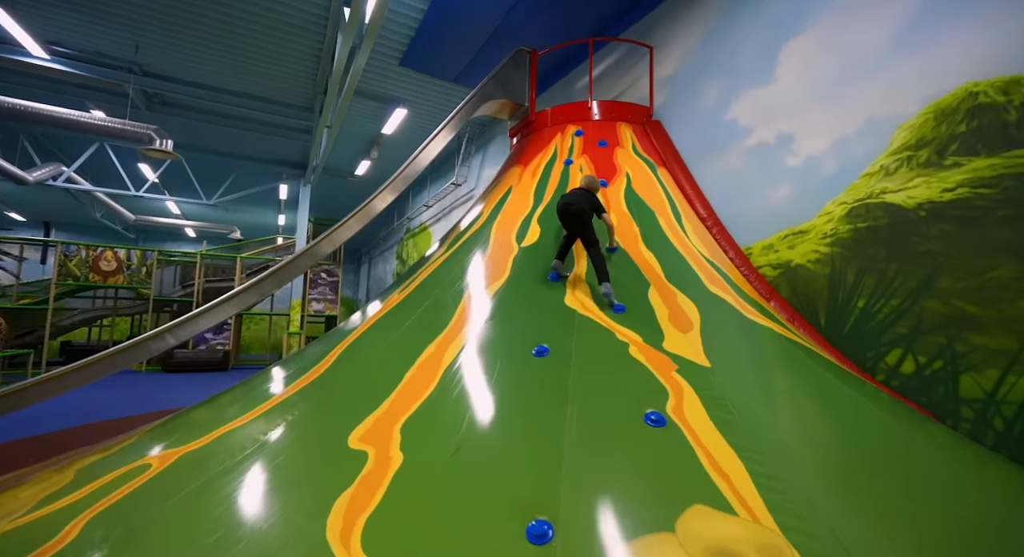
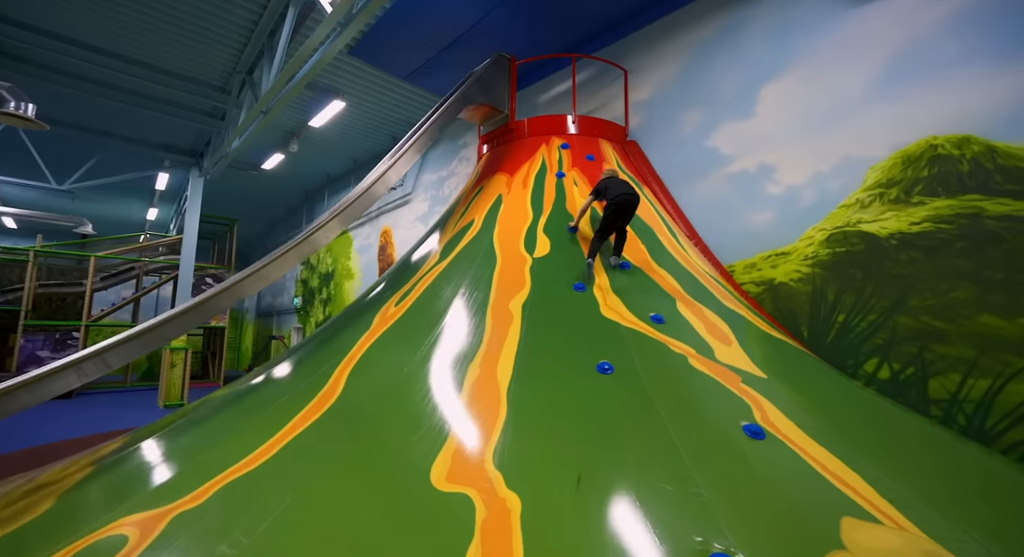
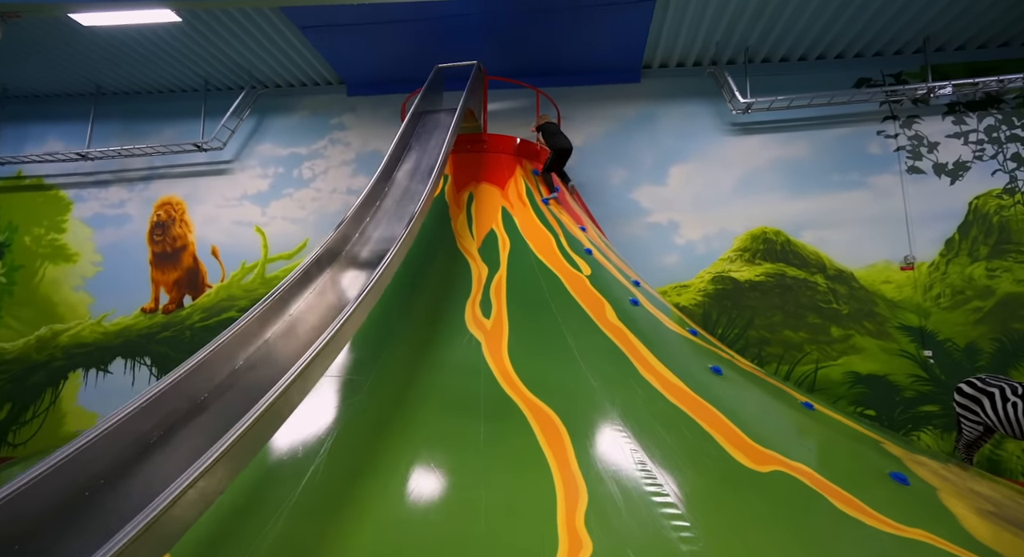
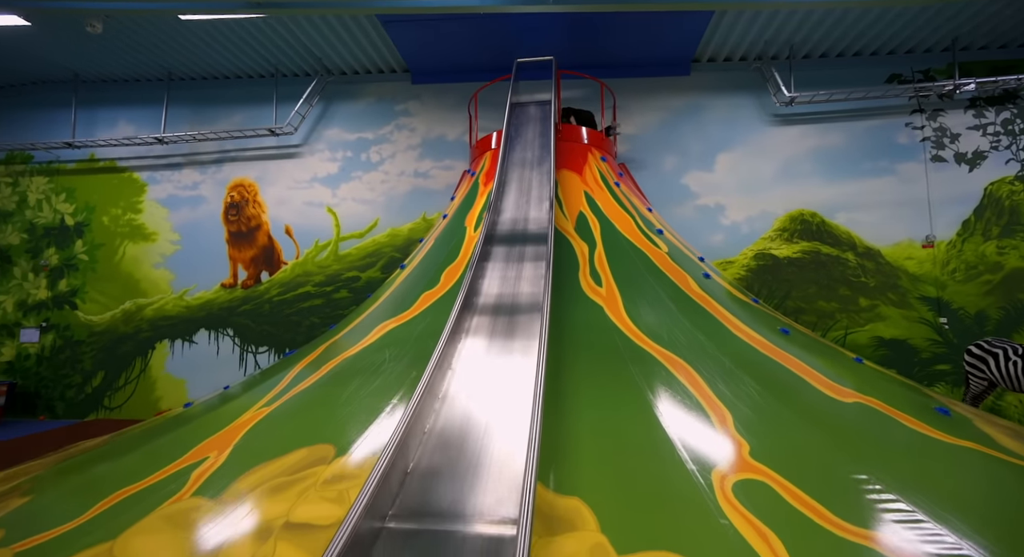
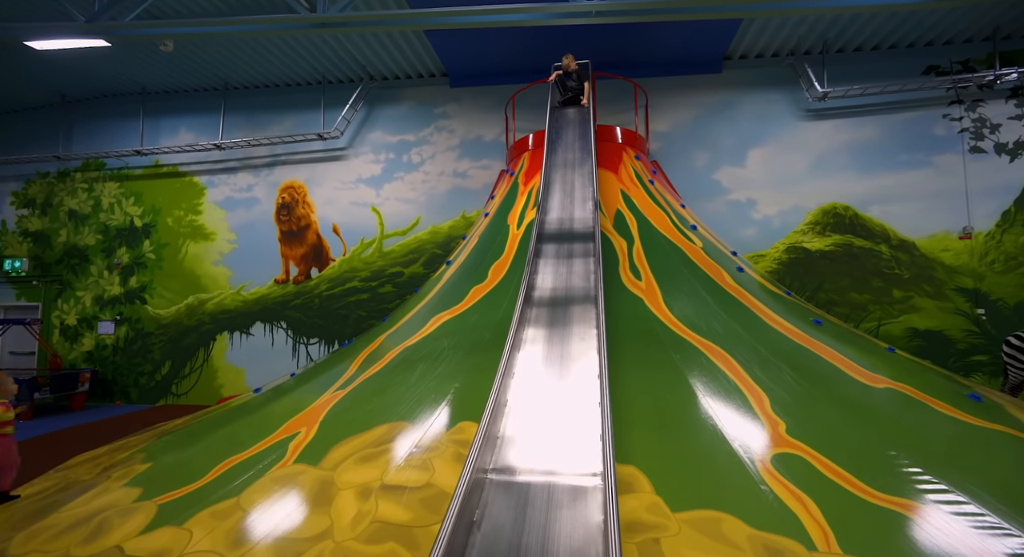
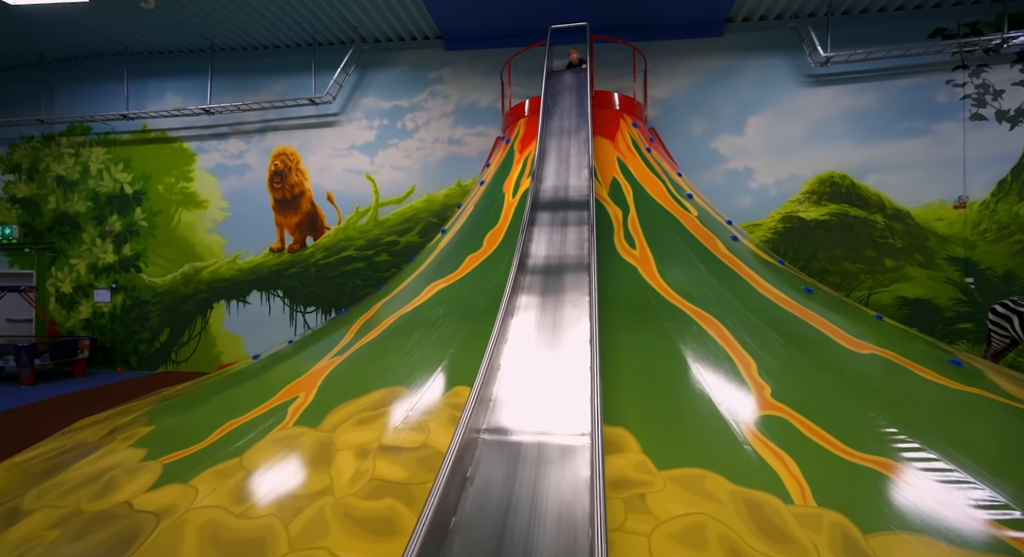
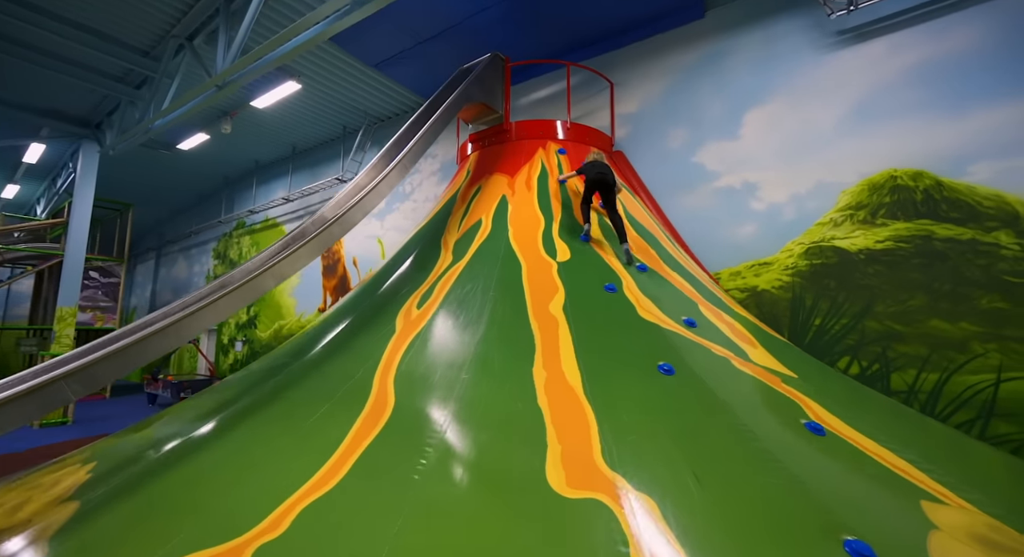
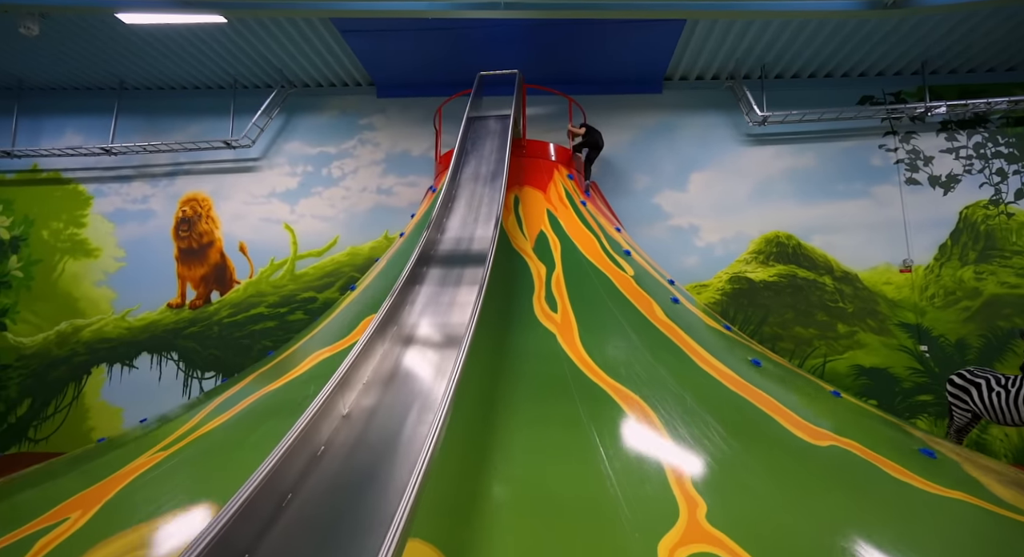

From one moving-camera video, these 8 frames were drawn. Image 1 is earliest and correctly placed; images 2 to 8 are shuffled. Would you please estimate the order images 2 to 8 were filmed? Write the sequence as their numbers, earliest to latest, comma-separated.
2, 7, 3, 8, 4, 6, 5
